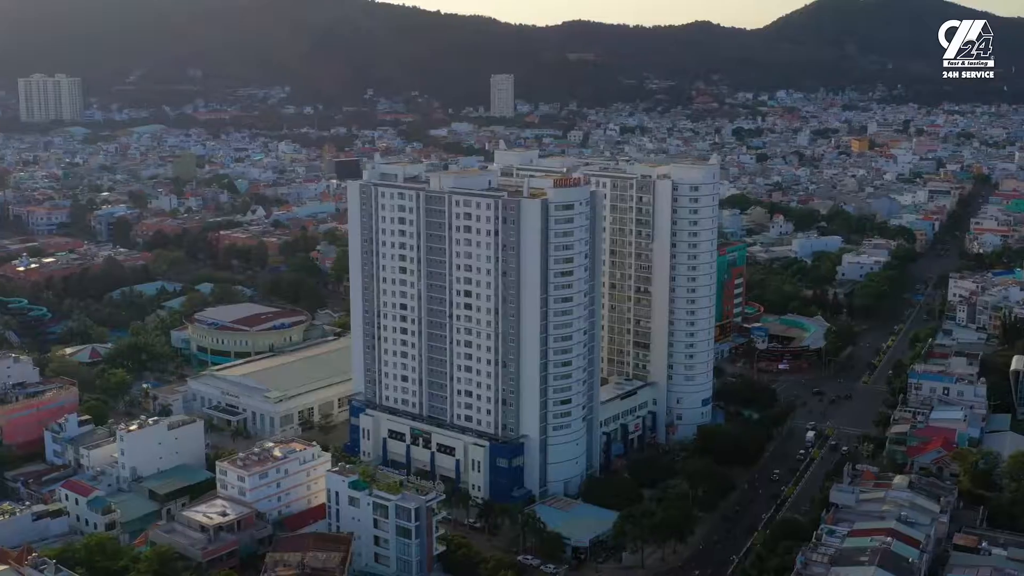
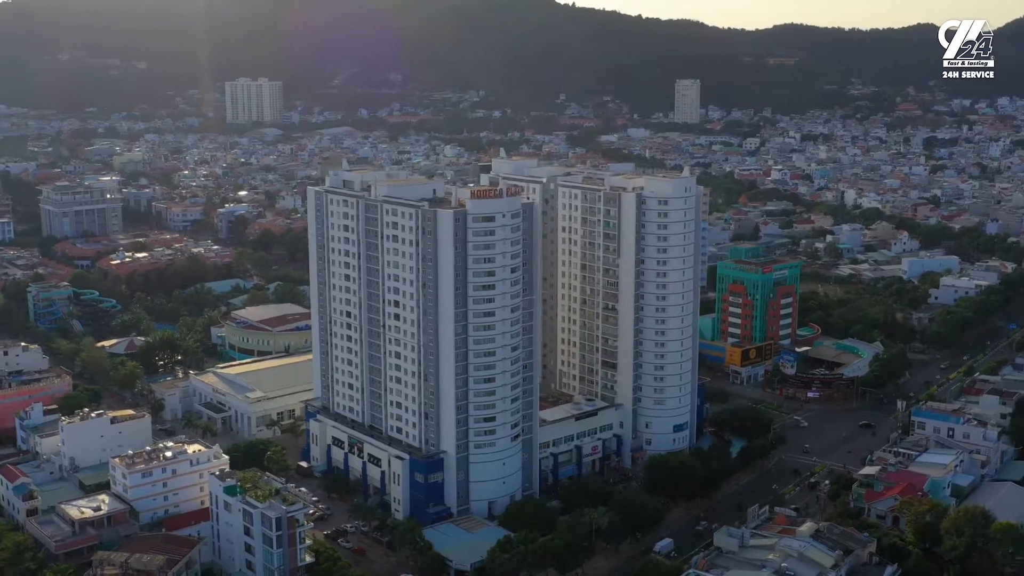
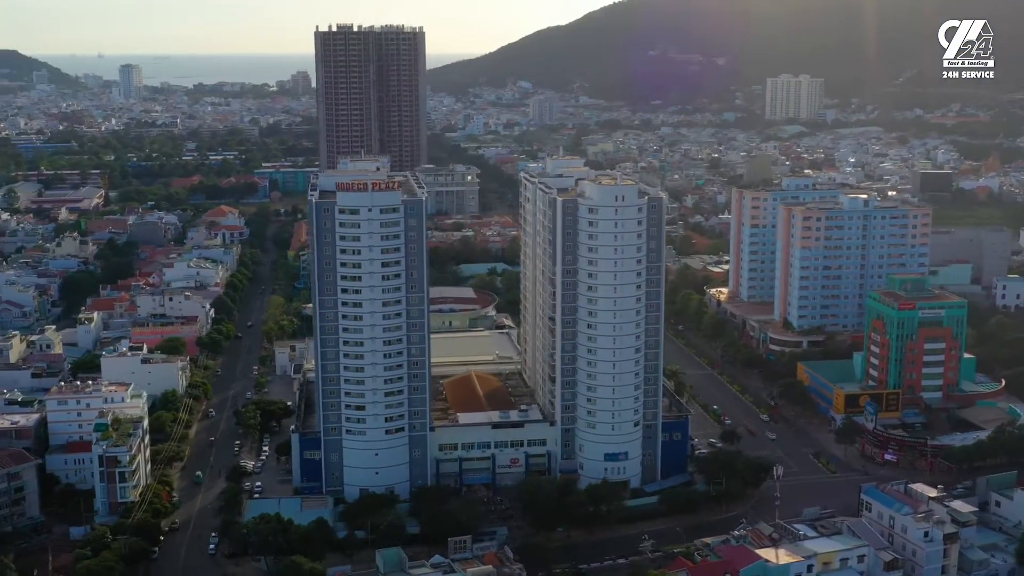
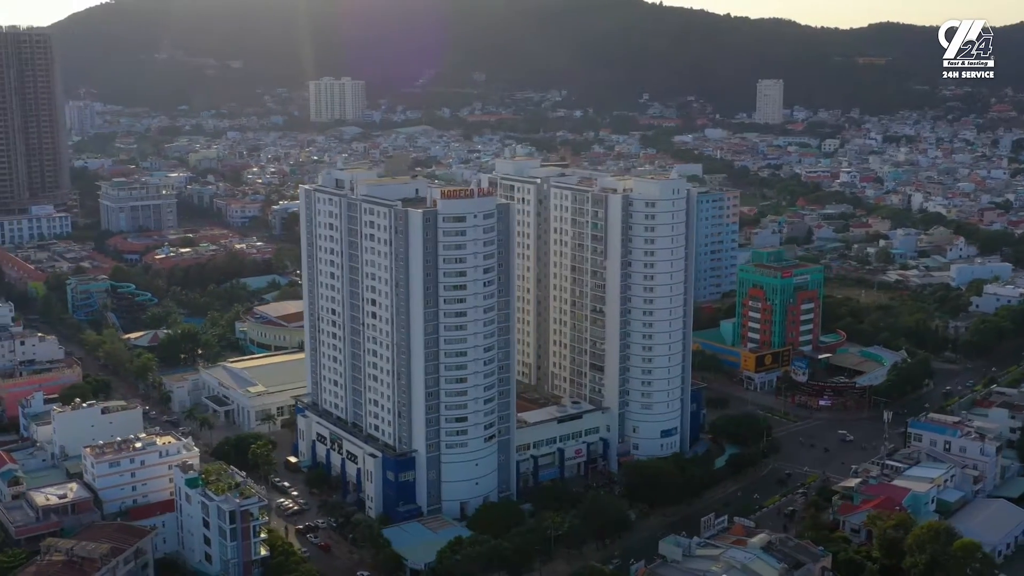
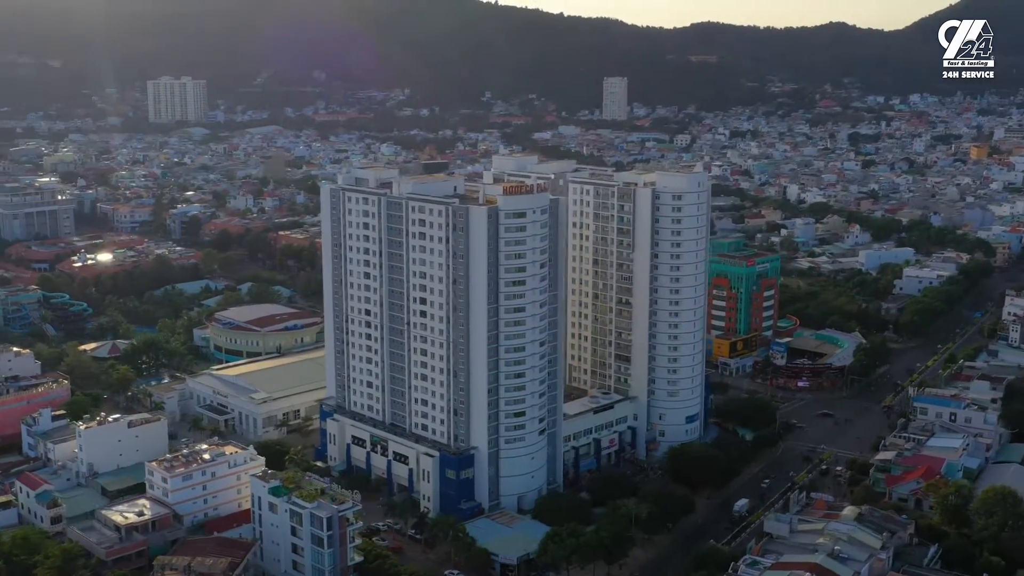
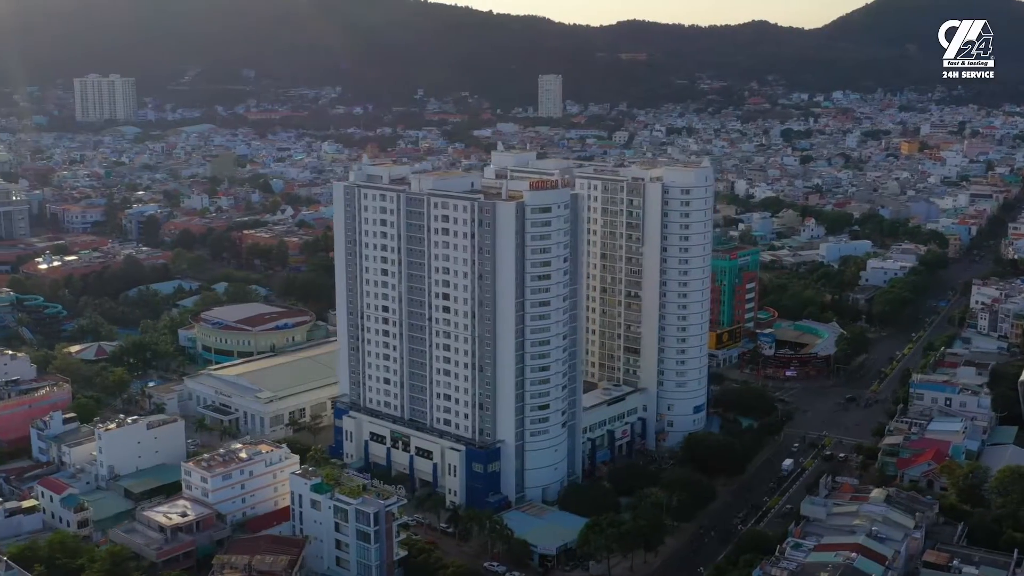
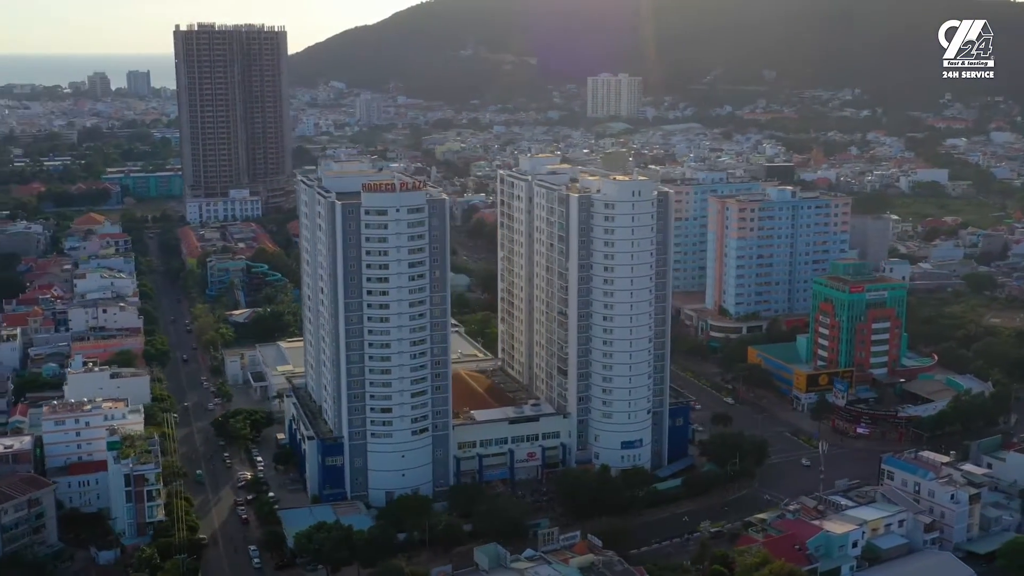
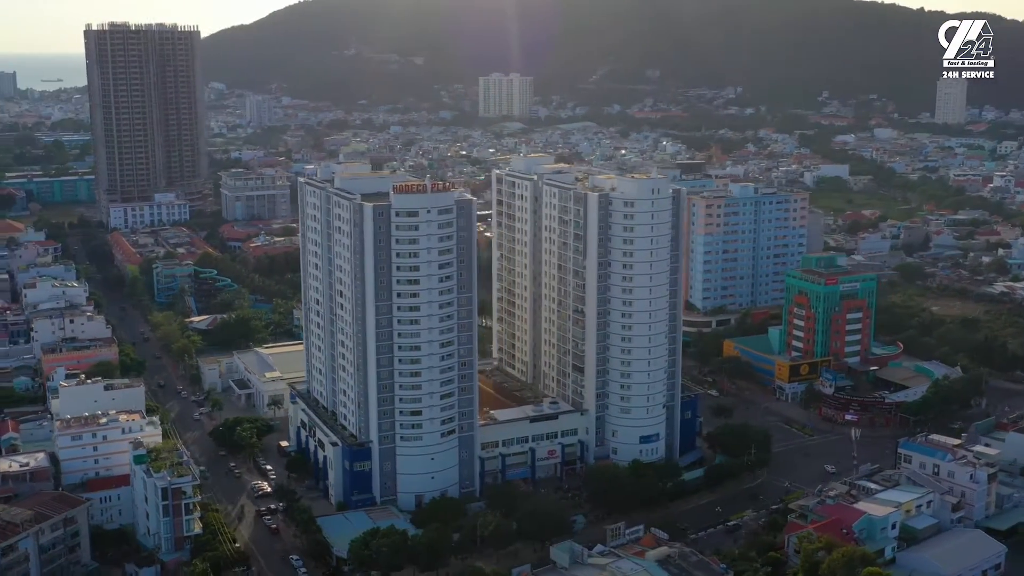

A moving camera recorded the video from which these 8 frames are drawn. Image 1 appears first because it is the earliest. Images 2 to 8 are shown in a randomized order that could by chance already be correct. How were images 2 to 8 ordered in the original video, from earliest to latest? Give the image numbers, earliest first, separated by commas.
6, 5, 2, 4, 8, 7, 3
